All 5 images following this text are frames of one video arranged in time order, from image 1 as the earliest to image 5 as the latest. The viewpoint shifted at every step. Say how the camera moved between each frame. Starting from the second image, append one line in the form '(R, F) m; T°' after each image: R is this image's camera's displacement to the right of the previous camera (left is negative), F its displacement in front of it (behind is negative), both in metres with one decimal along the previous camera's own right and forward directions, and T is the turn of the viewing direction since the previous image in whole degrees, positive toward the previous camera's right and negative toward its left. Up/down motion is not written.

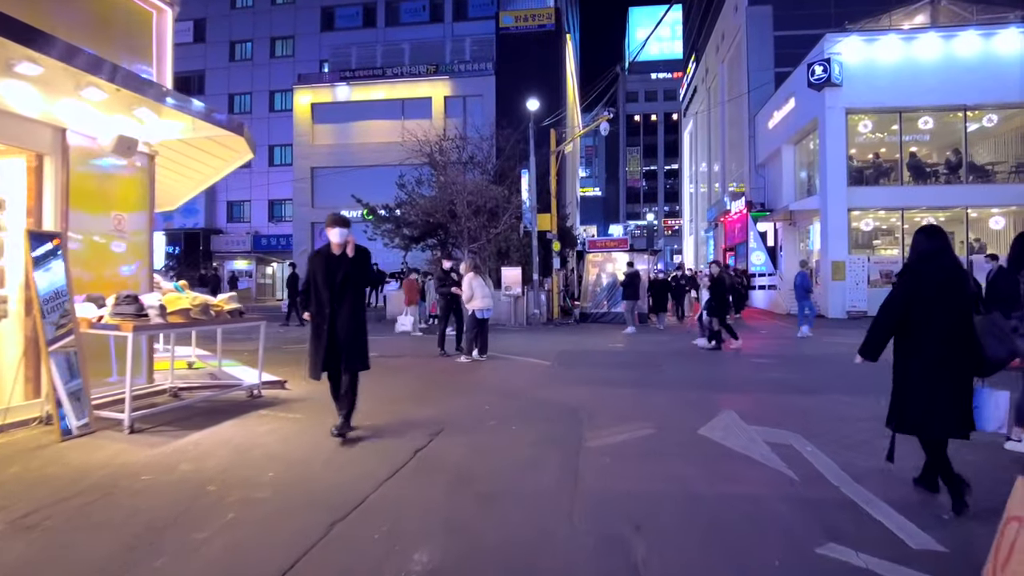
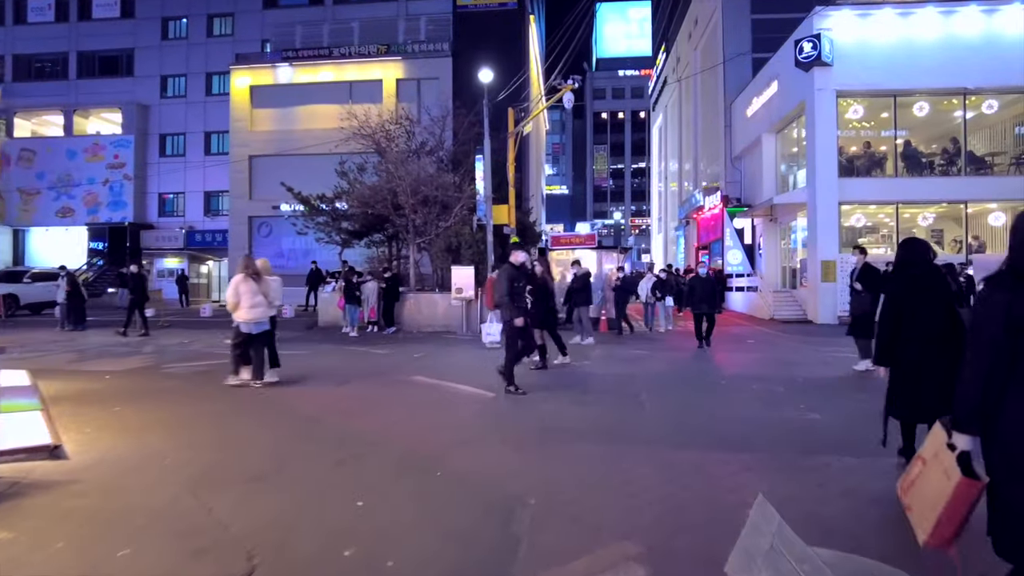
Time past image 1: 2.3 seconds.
(+0.5, +3.1) m; +3°
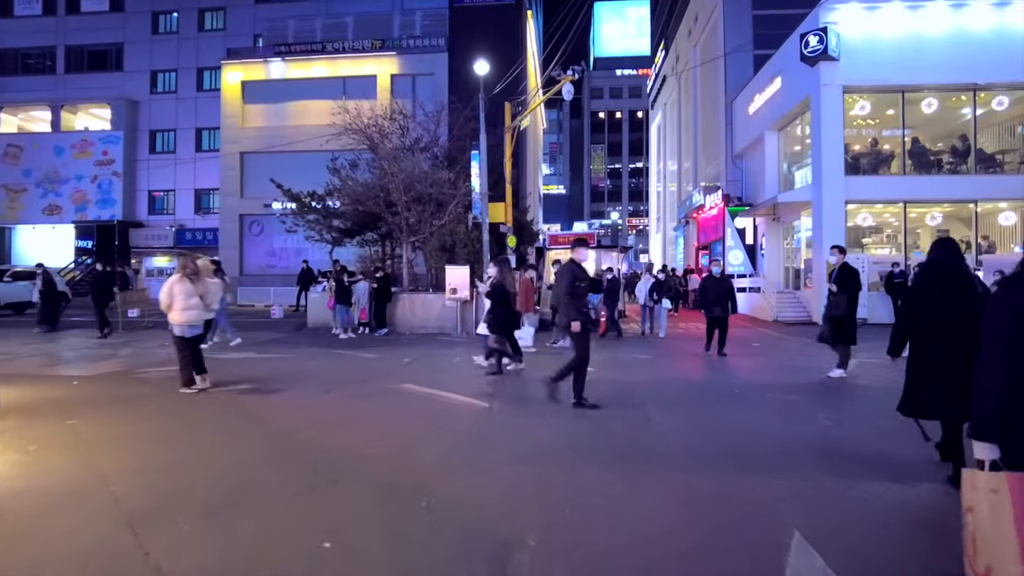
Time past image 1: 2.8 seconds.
(0.0, +0.7) m; 0°
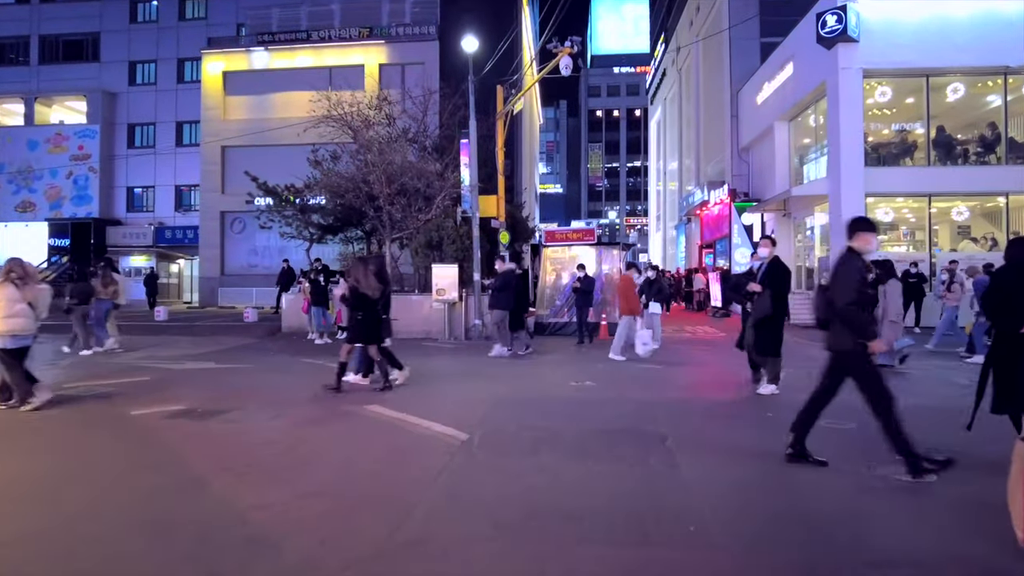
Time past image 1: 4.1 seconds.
(+0.1, +1.7) m; 0°
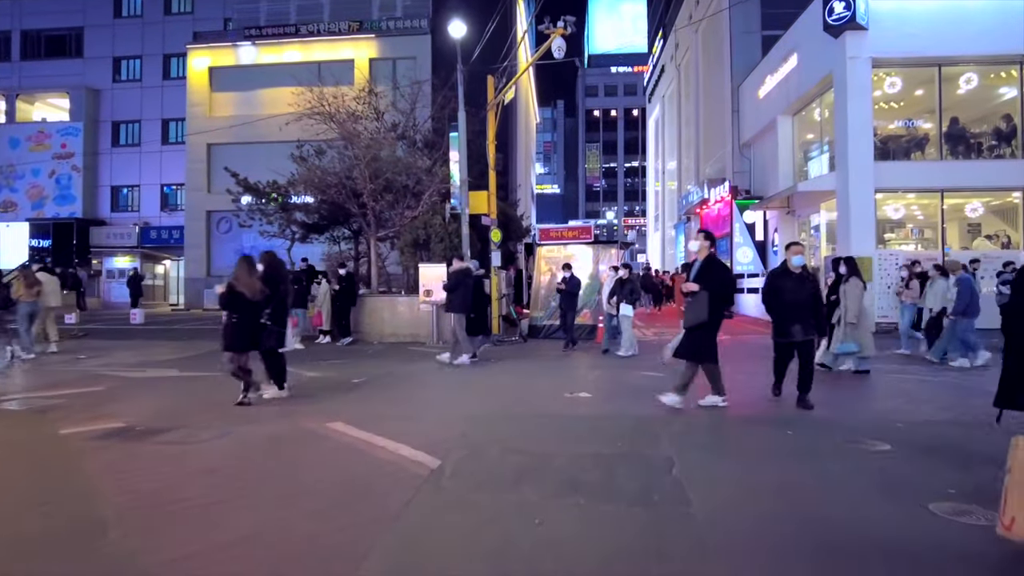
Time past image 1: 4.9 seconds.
(+0.2, +1.0) m; 0°
